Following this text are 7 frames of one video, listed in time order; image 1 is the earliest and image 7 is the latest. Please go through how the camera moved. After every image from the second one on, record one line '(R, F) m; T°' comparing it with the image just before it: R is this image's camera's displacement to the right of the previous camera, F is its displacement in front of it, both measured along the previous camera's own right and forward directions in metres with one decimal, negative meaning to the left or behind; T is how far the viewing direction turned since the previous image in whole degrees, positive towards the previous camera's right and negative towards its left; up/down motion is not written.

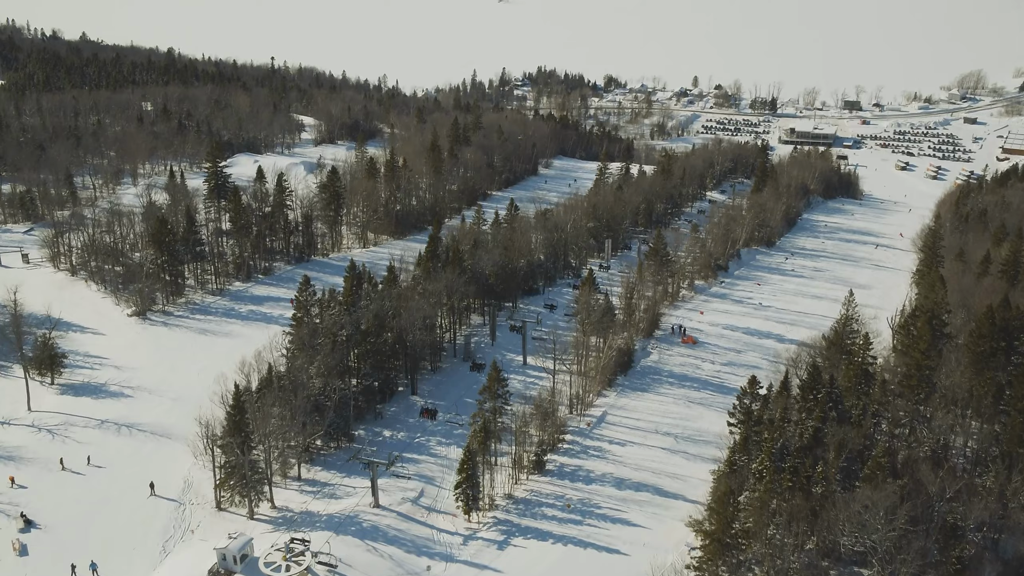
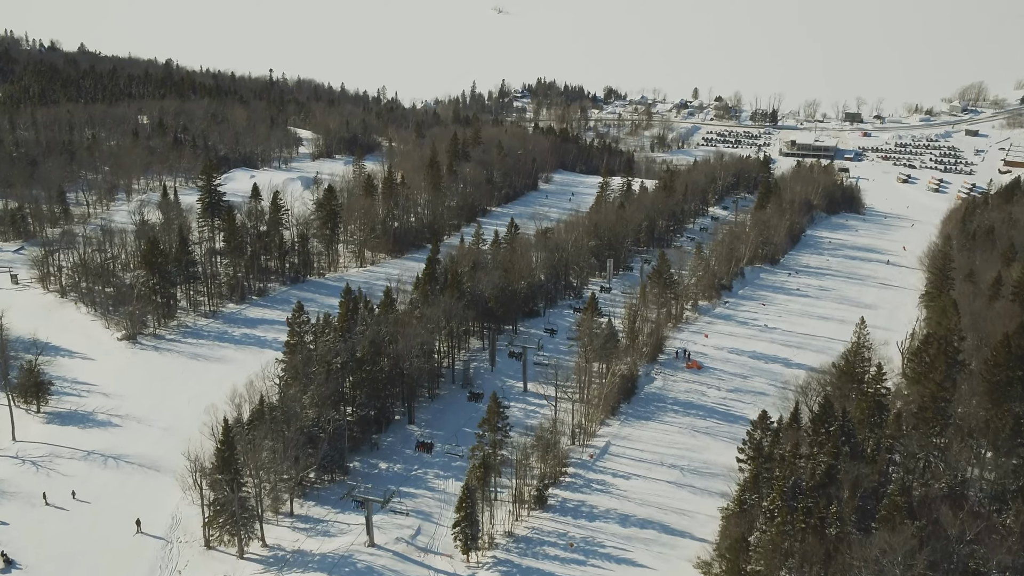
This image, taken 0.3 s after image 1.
(0.0, +0.5) m; 0°
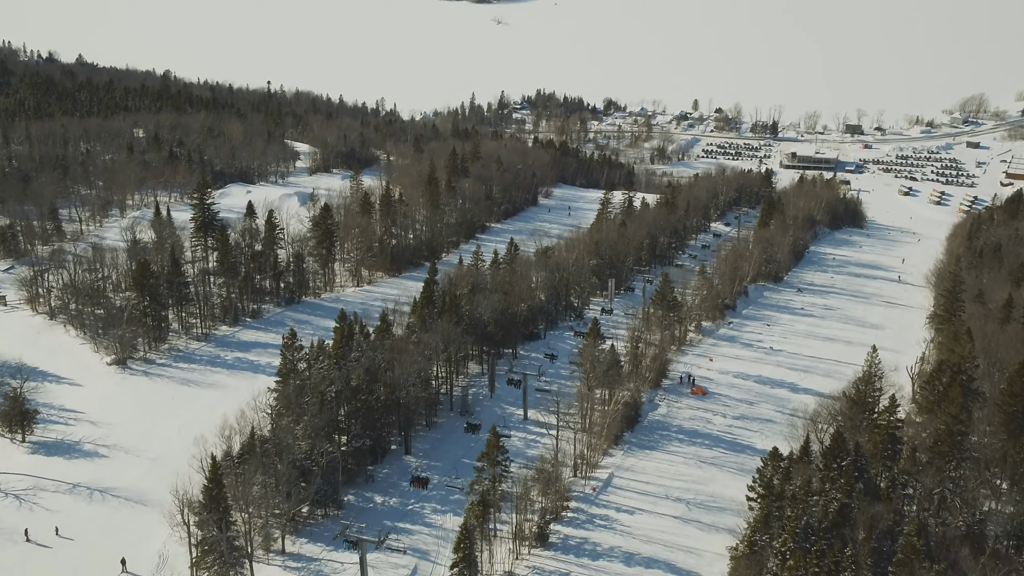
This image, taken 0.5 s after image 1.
(0.0, +0.5) m; 0°
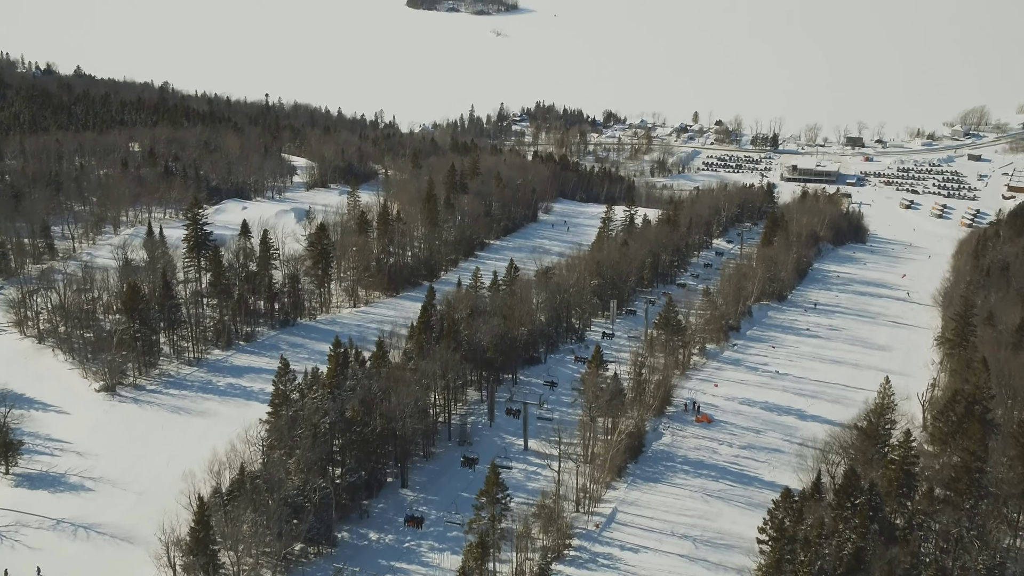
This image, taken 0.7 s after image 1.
(0.0, +0.5) m; 0°
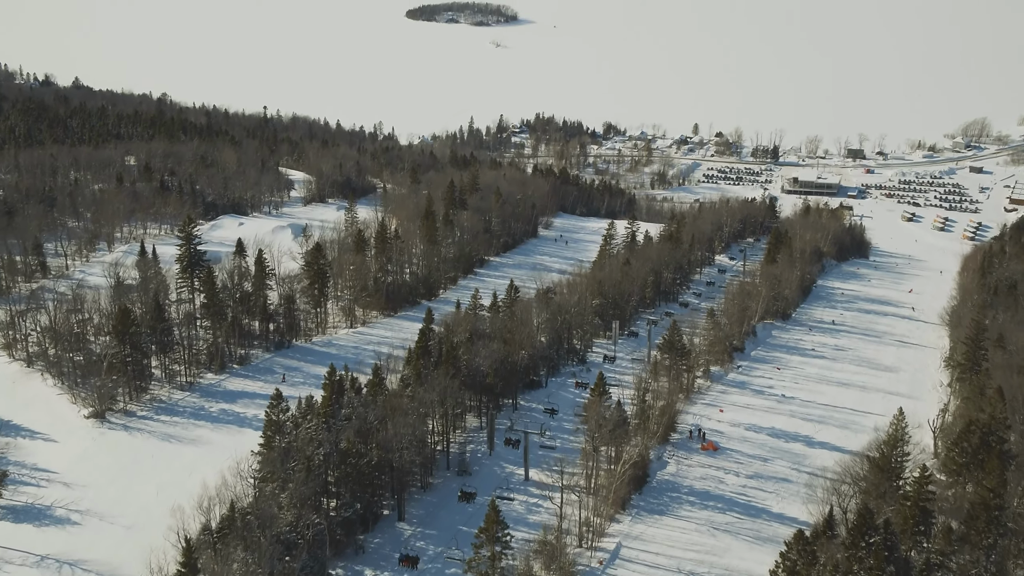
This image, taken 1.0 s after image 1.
(0.0, +0.5) m; 0°
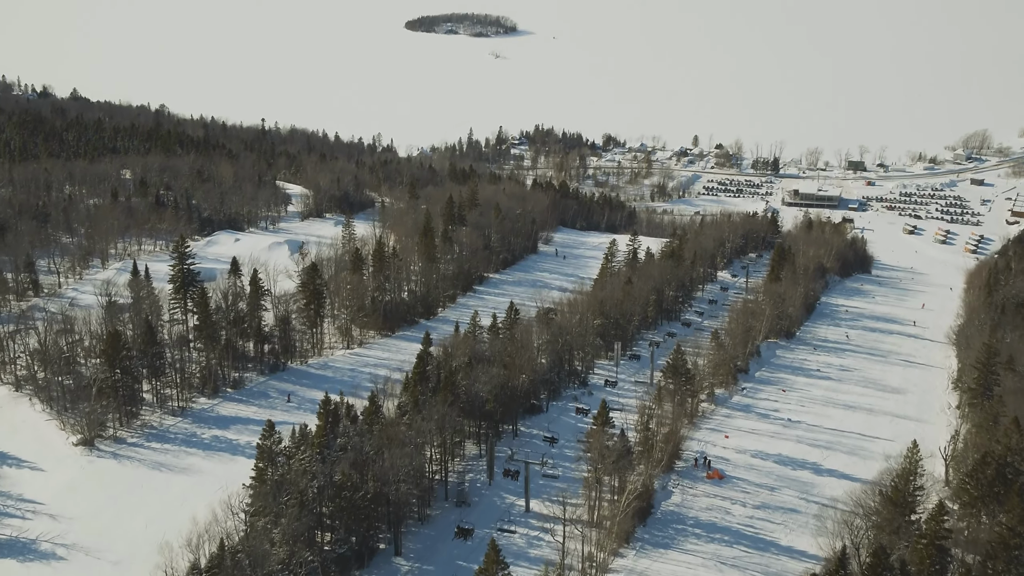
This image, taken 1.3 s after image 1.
(0.0, +0.5) m; 0°
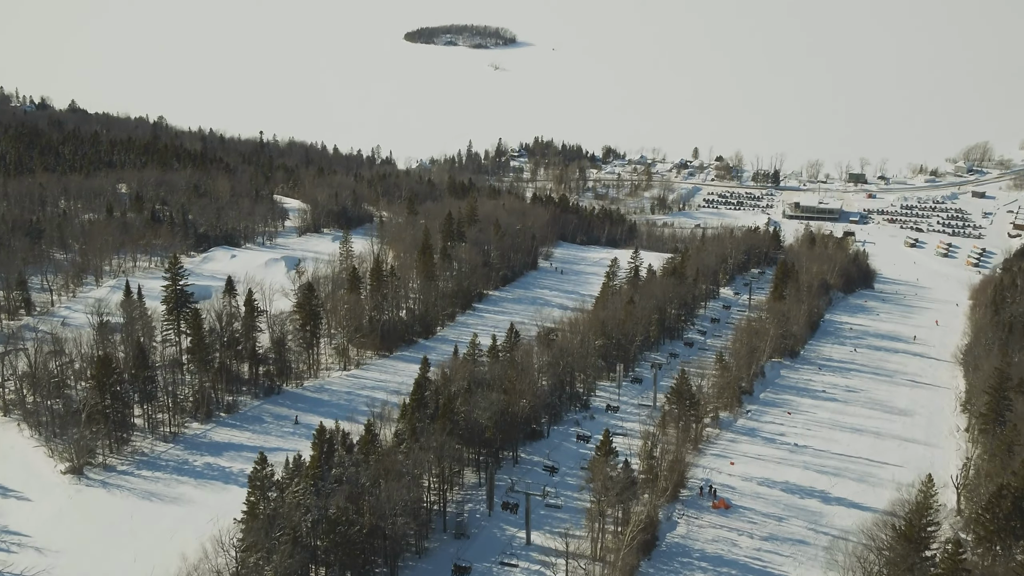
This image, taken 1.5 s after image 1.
(0.0, +0.5) m; 0°
